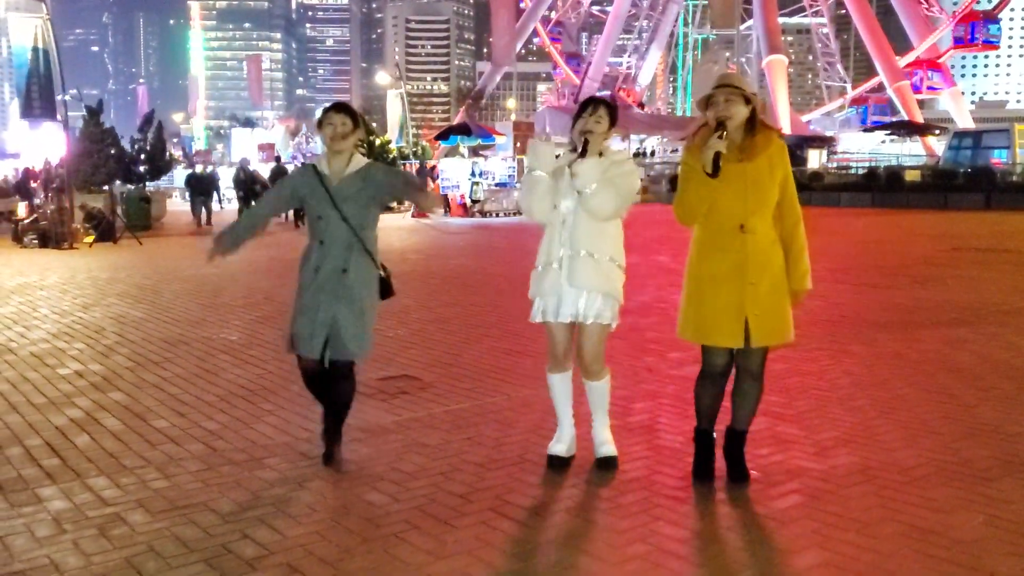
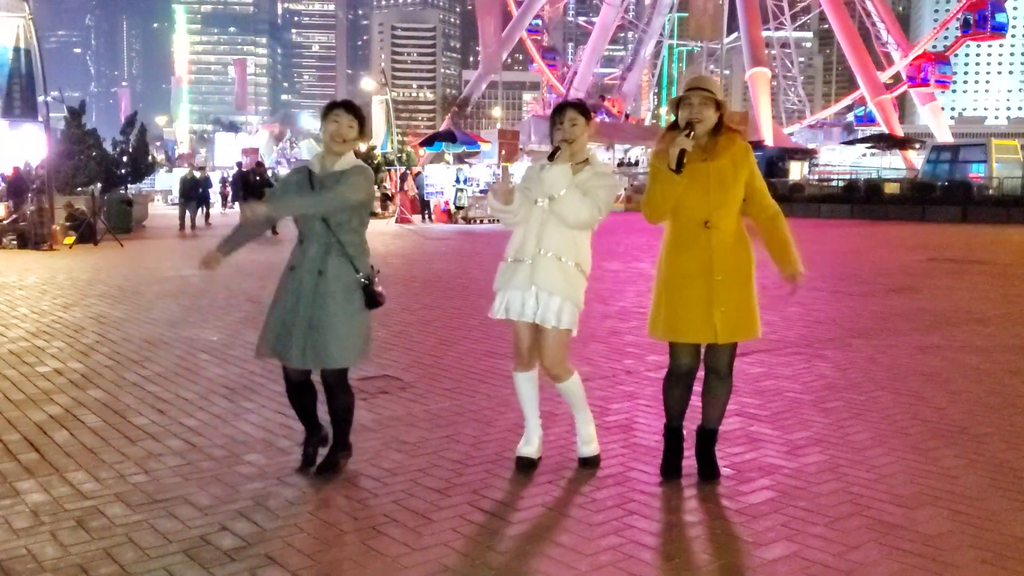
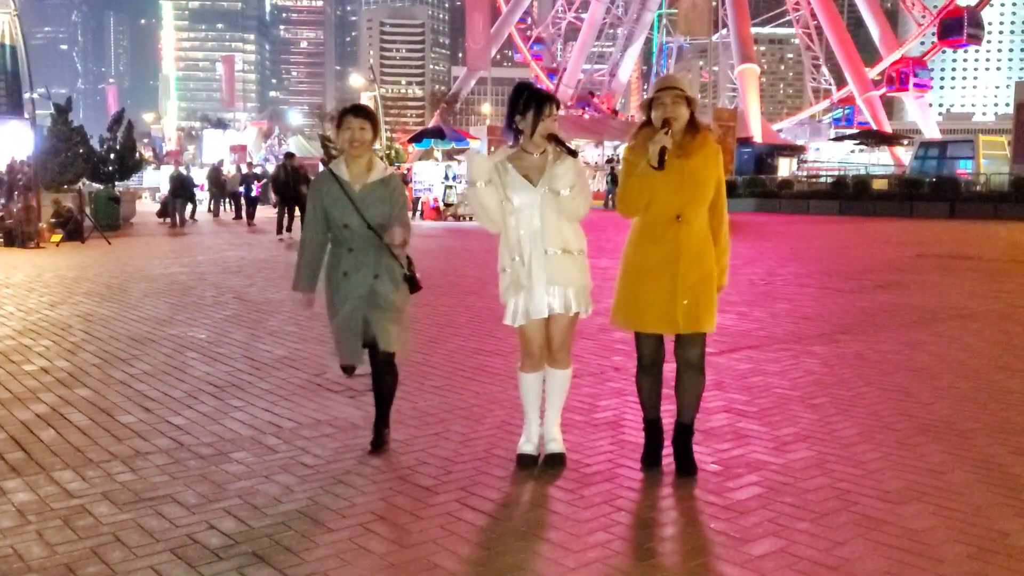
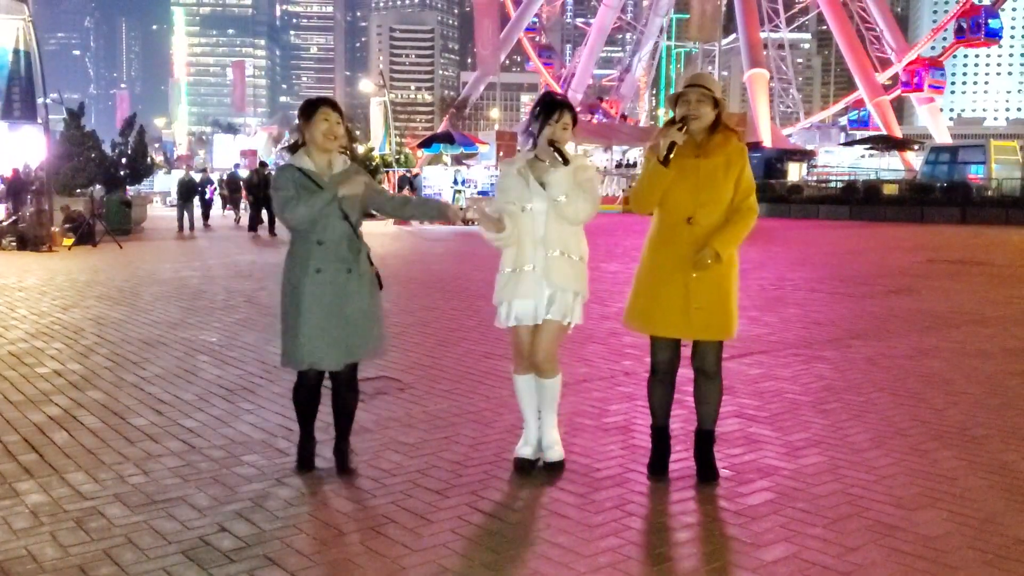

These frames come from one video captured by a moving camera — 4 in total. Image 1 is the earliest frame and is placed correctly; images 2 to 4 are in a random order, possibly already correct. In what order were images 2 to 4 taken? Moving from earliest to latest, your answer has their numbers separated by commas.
2, 4, 3
